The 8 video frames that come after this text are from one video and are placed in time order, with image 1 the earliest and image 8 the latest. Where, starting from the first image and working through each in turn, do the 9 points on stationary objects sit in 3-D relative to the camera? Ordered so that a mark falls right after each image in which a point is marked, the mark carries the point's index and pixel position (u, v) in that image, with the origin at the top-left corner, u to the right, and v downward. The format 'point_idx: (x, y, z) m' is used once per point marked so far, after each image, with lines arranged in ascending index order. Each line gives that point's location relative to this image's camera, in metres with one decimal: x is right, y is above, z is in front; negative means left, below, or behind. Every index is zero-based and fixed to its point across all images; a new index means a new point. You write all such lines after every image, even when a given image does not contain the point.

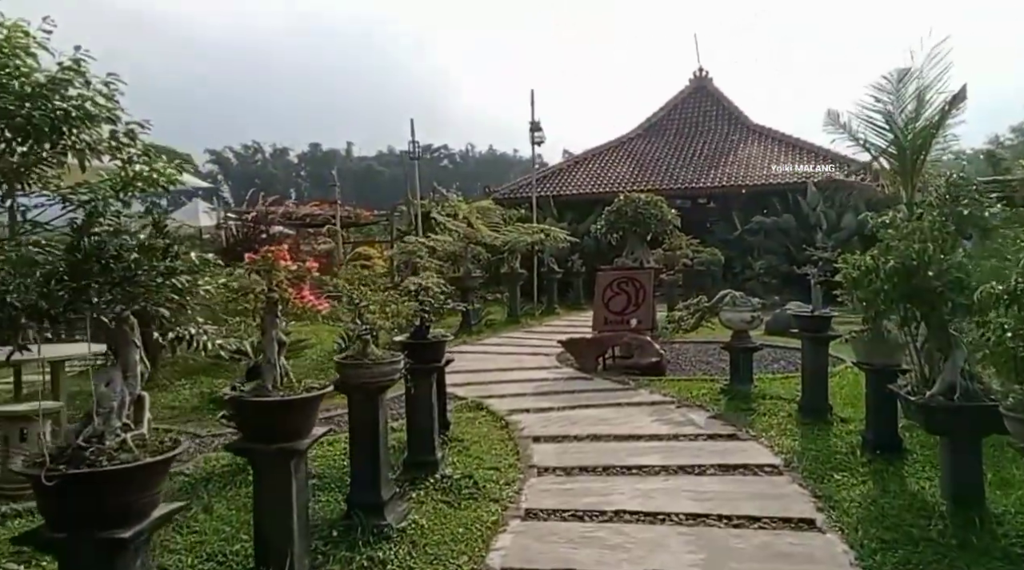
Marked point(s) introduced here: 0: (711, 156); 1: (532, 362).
0: (+4.2, +2.7, +16.5) m
1: (+0.2, -0.8, +7.6) m
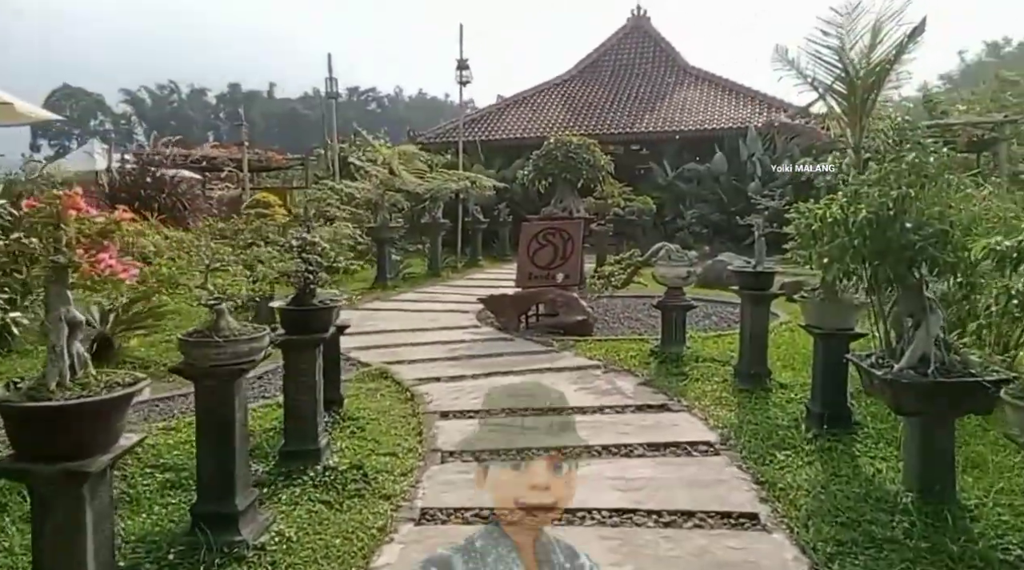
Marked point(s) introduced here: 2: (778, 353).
0: (+2.7, +3.7, +15.9) m
1: (-0.5, -0.3, +7.0) m
2: (+1.7, -0.5, +5.0) m
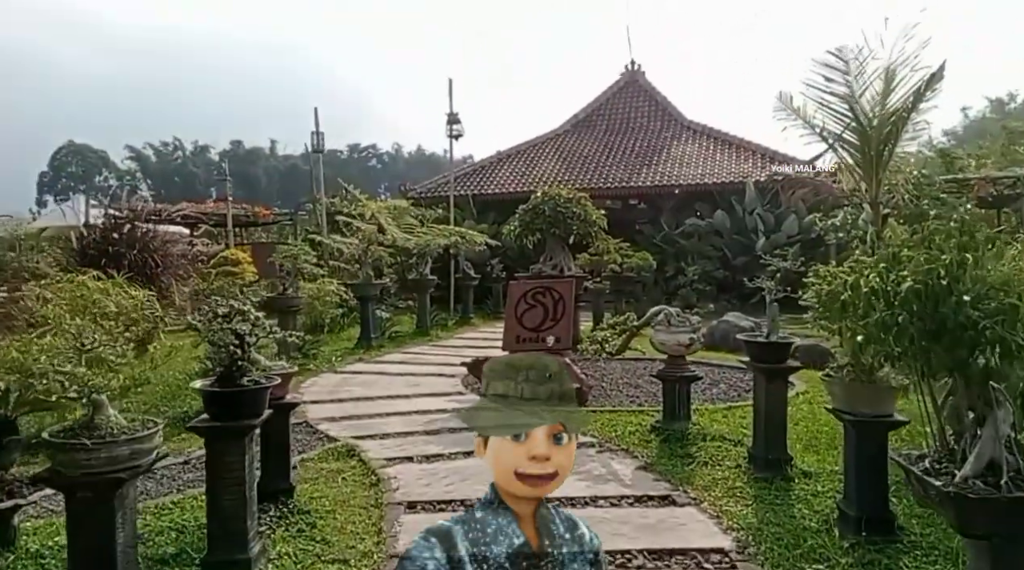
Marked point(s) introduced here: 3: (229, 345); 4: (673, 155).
0: (+2.6, +2.6, +15.6) m
1: (-0.7, -0.8, +6.4) m
2: (+1.6, -0.9, +4.5) m
3: (-1.0, -0.2, +2.8) m
4: (+3.1, +2.5, +15.3) m
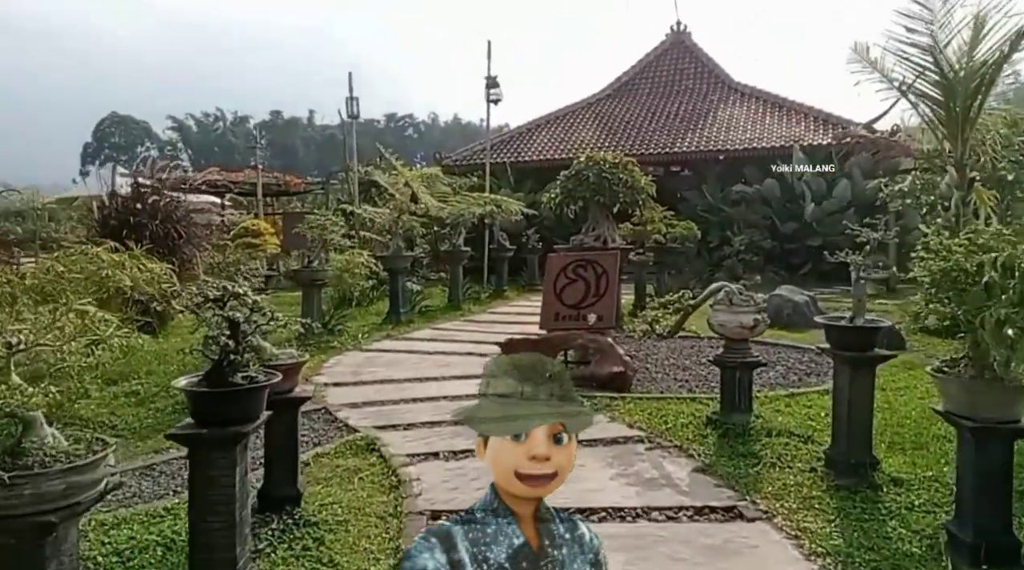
0: (+3.3, +3.1, +14.9) m
1: (-0.4, -0.6, +6.0) m
2: (+1.8, -0.7, +3.9) m
3: (-0.9, -0.2, +2.3) m
4: (+3.8, +3.0, +14.5) m
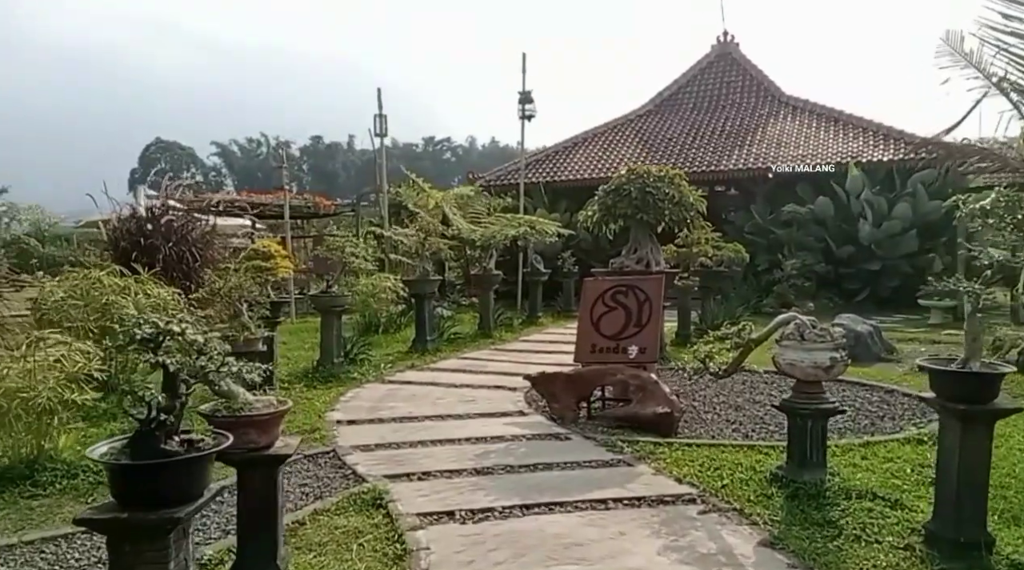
0: (+3.9, +2.7, +14.2) m
1: (-0.2, -0.8, +5.4) m
2: (+1.9, -0.9, +3.3) m
3: (-0.8, -0.2, +1.8) m
4: (+4.4, +2.6, +13.9) m
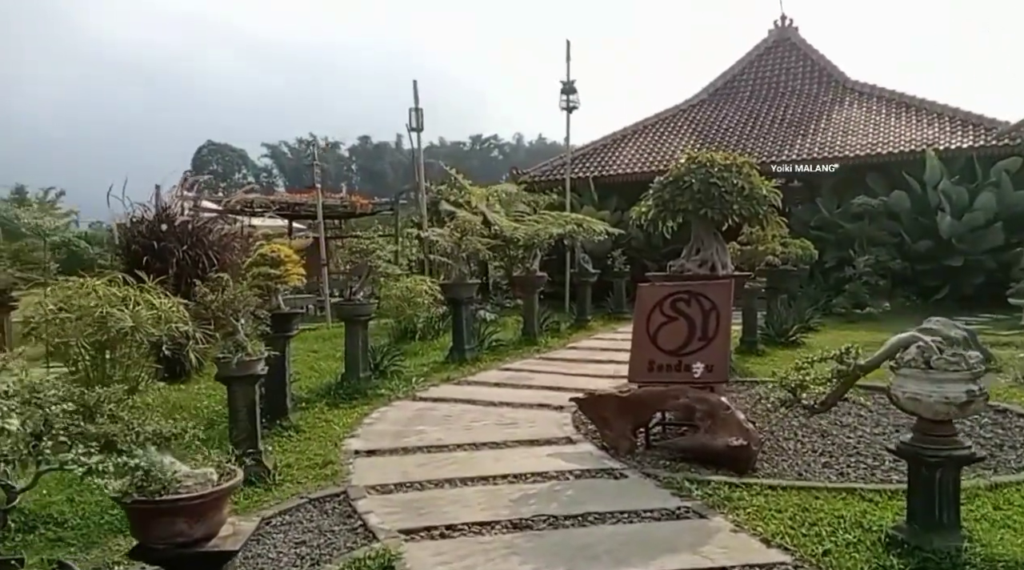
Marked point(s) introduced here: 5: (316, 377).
0: (+4.7, +2.7, +13.3) m
1: (+0.1, -0.9, +4.7) m
2: (+2.0, -0.9, +2.4) m
3: (-0.8, -0.3, +1.2) m
4: (+5.2, +2.6, +12.9) m
5: (-1.6, -0.7, +6.5) m
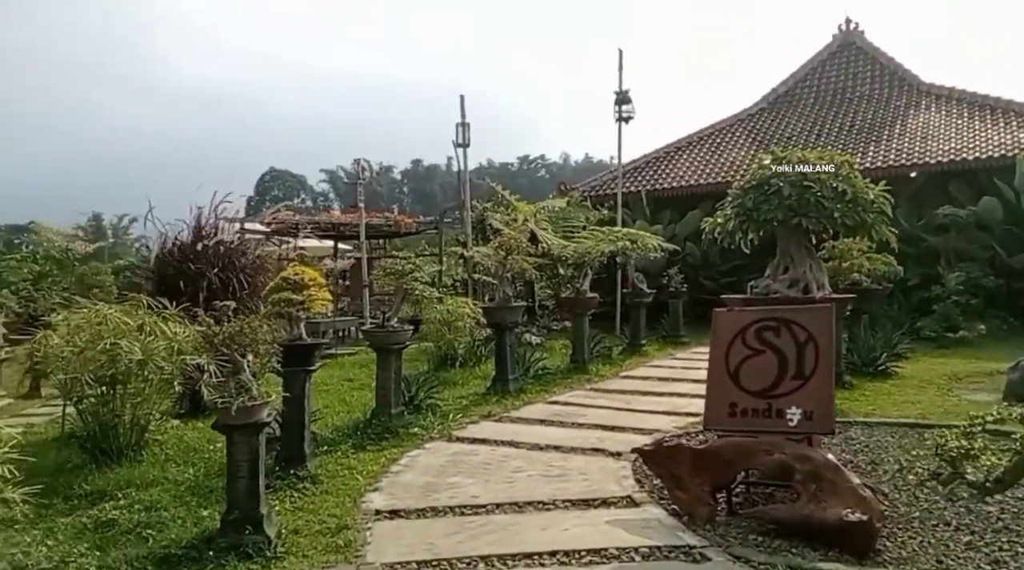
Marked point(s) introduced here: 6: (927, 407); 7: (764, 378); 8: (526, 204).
0: (+5.5, +2.4, +12.3) m
1: (+0.4, -1.0, +3.9) m
2: (+2.2, -1.0, +1.5) m
3: (-0.7, -0.4, +0.5) m
4: (+5.9, +2.3, +11.8) m
5: (-1.2, -0.9, +5.8) m
6: (+3.2, -0.9, +6.2) m
7: (+1.2, -0.4, +3.7) m
8: (+0.2, +1.0, +9.7) m
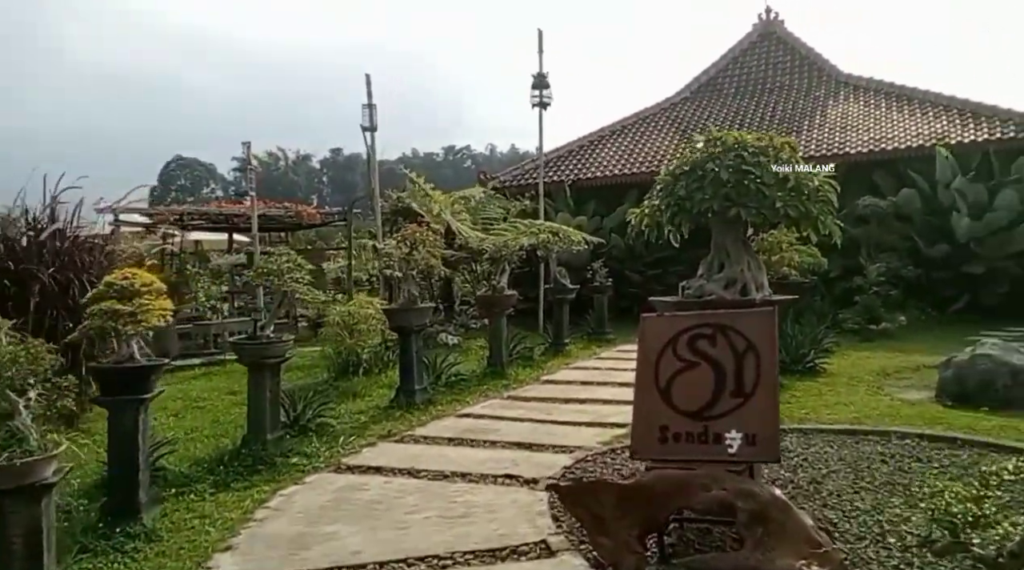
0: (+4.2, +2.5, +12.0) m
1: (-0.1, -1.0, +3.2) m
2: (+1.9, -1.0, +1.0) m
3: (-0.9, -0.4, -0.3) m
4: (+4.7, +2.4, +11.6) m
5: (-1.9, -0.9, +5.0) m
6: (+2.6, -0.9, +5.8) m
7: (+0.7, -0.4, +3.1) m
8: (-0.9, +1.1, +9.0) m
